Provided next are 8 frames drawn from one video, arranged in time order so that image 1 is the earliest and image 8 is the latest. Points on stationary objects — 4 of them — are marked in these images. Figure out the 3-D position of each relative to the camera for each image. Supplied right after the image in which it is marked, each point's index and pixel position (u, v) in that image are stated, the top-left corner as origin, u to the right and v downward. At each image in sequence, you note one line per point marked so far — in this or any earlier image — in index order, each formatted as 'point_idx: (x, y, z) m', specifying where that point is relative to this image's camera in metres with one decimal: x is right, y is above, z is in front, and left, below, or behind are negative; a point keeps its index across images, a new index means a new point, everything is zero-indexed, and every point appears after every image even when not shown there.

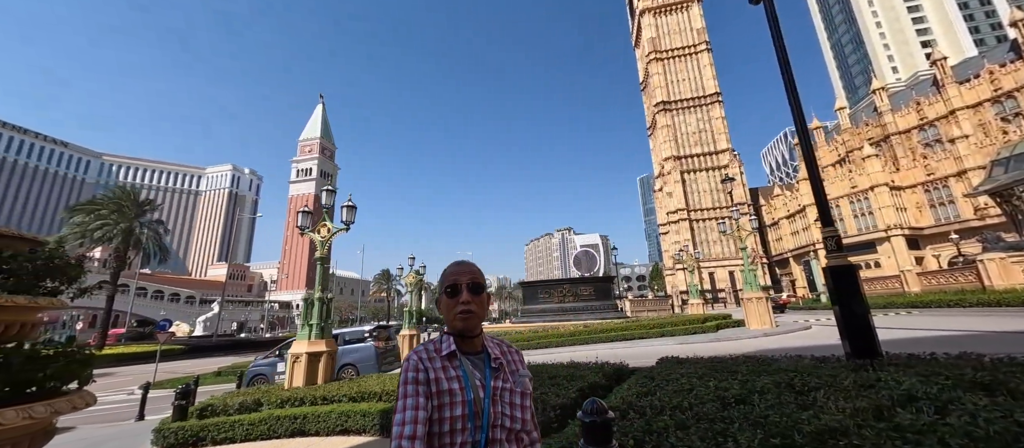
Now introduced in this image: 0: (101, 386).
0: (-18.0, -6.1, +15.6) m
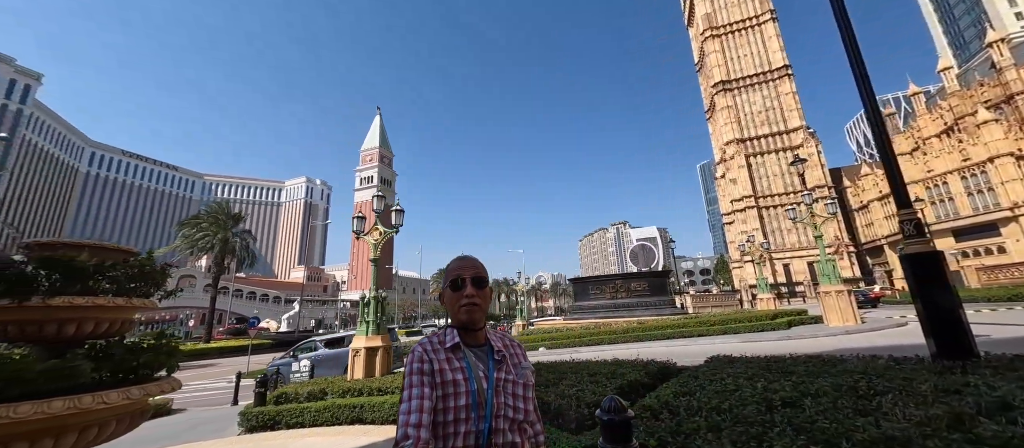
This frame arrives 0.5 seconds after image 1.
0: (-15.6, -6.7, +18.3) m
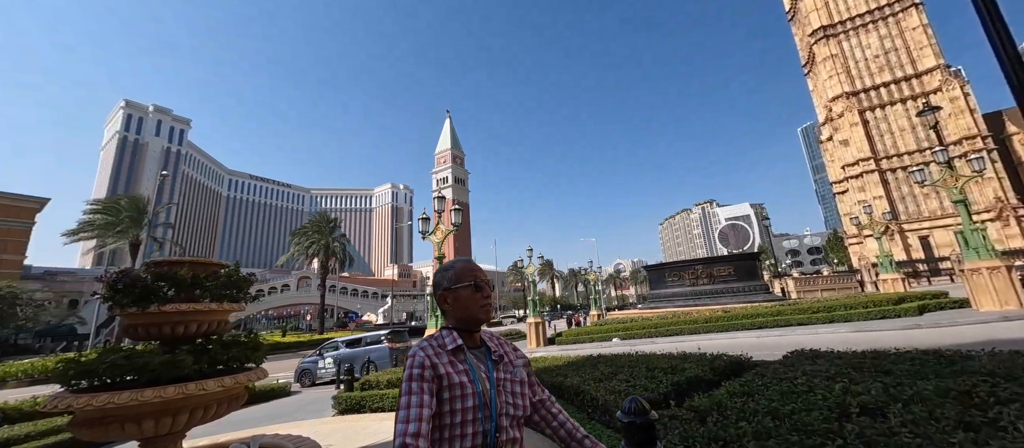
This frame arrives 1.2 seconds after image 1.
0: (-11.5, -7.1, +21.3) m
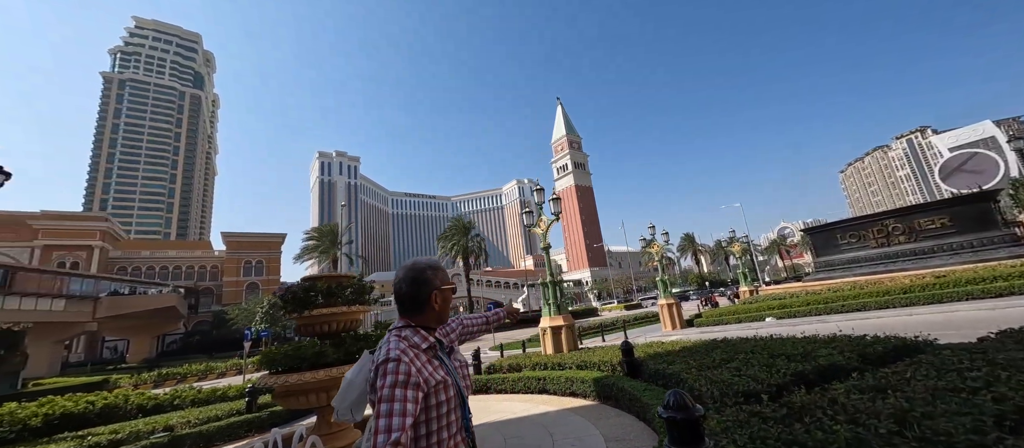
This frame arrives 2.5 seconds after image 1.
0: (-3.0, -7.3, +24.4) m
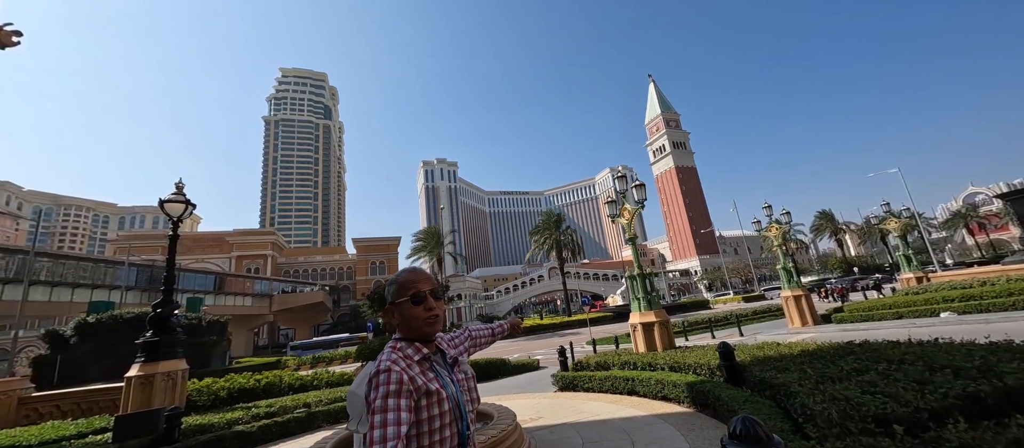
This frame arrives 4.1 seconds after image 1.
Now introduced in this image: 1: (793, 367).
0: (+3.5, -6.9, +24.2) m
1: (+3.8, -2.0, +5.1) m
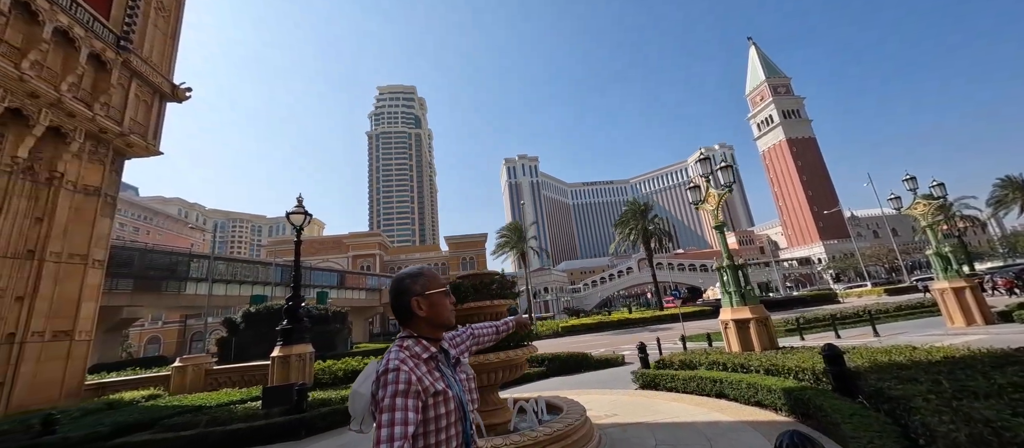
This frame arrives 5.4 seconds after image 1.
0: (+9.0, -6.2, +22.9) m
1: (+4.5, -1.7, +4.1) m
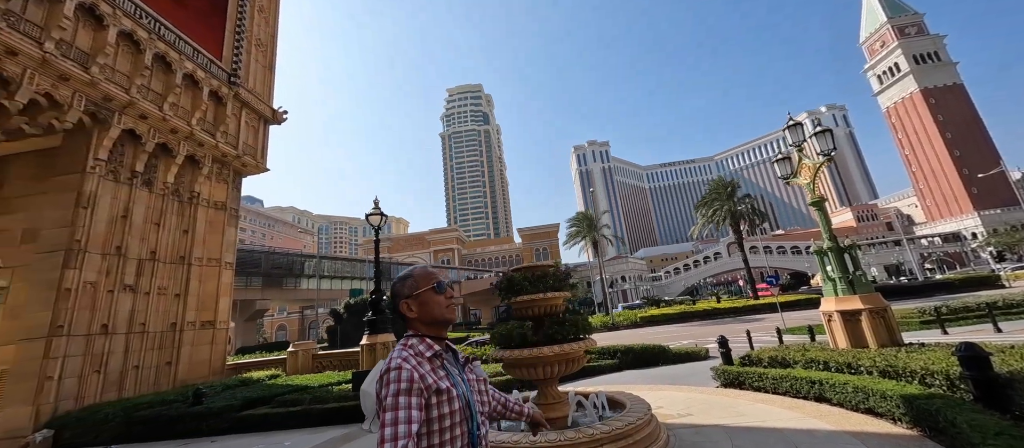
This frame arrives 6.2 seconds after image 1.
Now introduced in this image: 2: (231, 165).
0: (+13.4, -5.0, +20.6) m
1: (+5.0, -1.4, +3.1) m
2: (-10.5, +2.2, +13.9) m
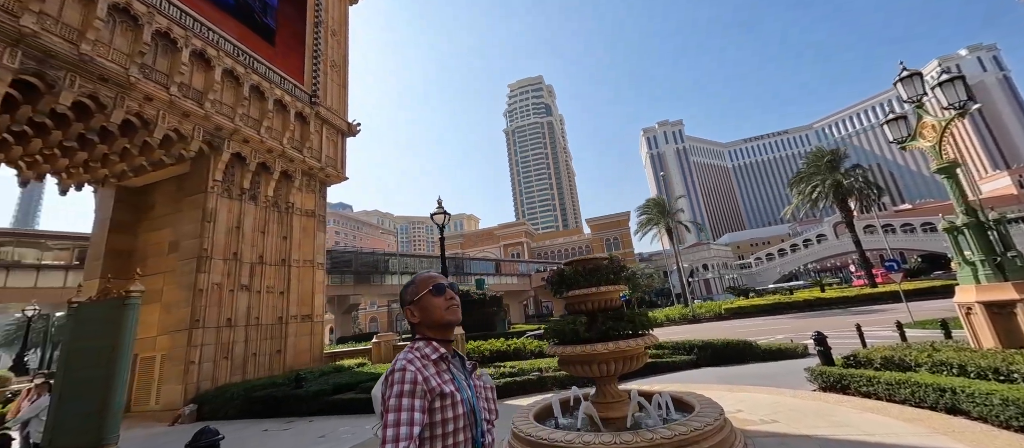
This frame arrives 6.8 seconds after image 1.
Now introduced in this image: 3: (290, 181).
0: (+17.0, -3.8, +17.5) m
1: (+5.1, -1.0, +2.0) m
2: (-8.1, +2.0, +15.6) m
3: (-8.6, +1.7, +14.4) m
